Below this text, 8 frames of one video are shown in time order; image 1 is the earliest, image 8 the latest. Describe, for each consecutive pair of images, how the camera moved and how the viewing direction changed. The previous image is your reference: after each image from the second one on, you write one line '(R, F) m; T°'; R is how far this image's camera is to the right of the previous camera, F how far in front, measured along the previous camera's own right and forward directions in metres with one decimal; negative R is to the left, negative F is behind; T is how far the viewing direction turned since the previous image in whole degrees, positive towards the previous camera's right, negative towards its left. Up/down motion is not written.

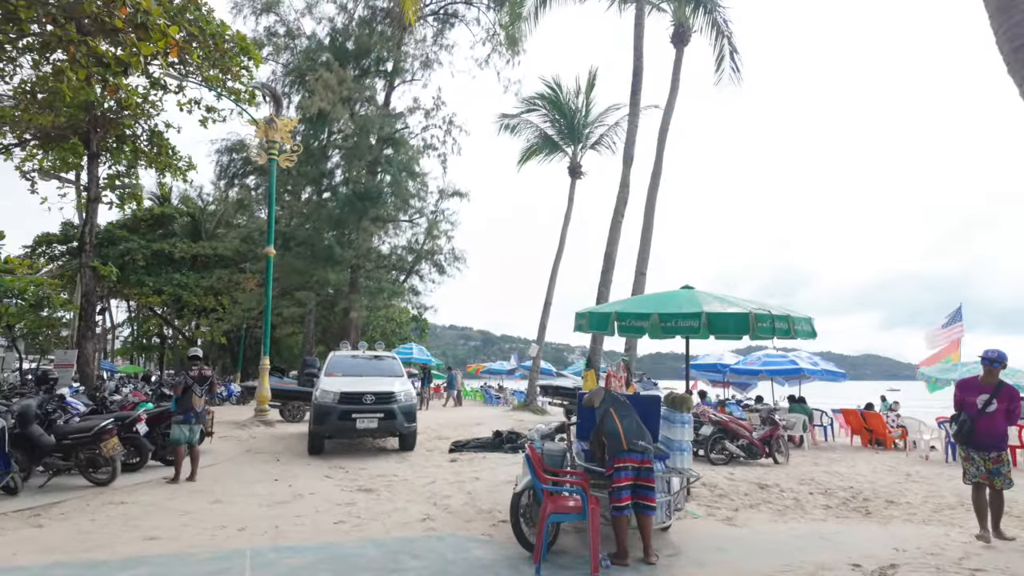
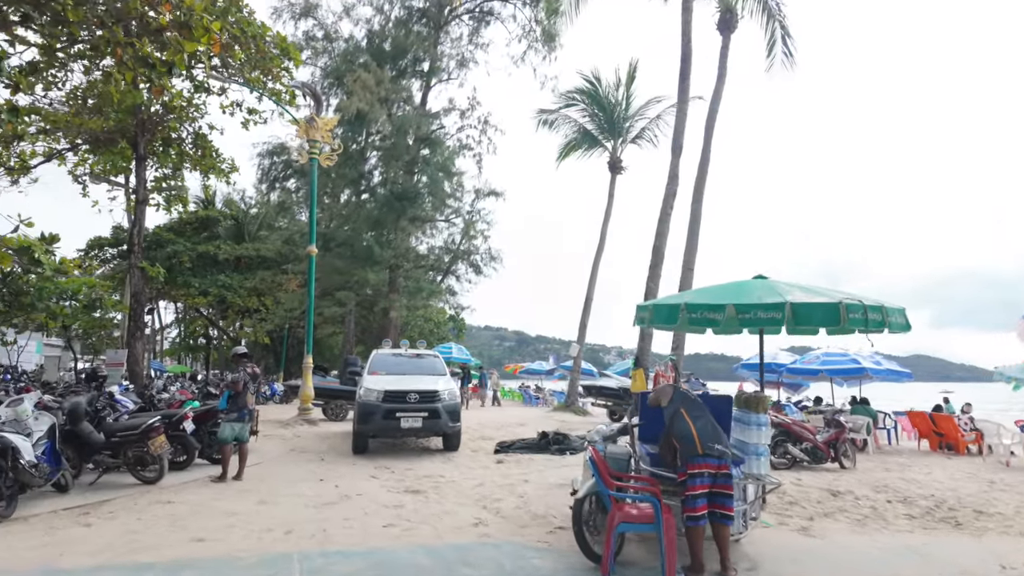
(-0.2, +0.4) m; -3°
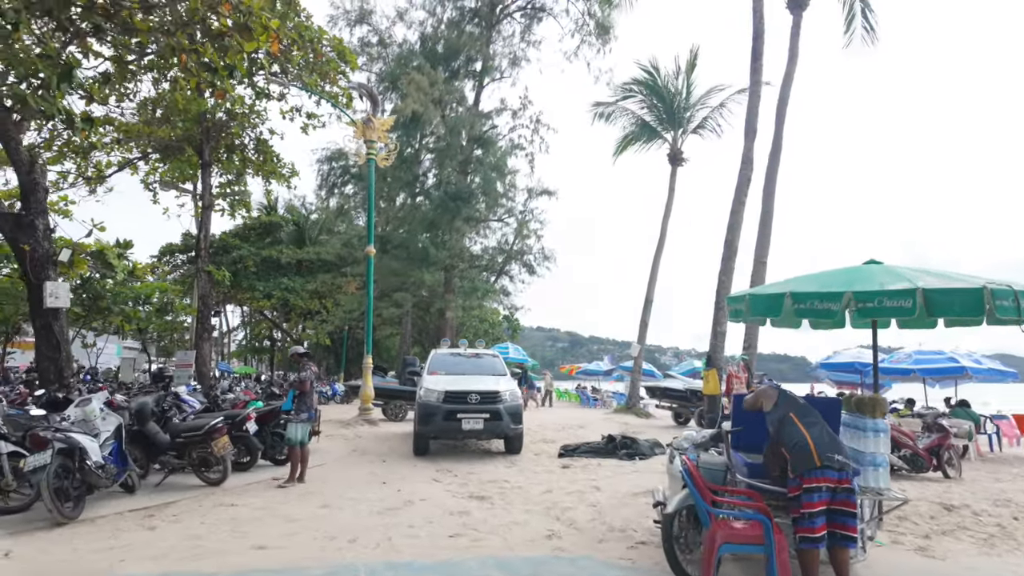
(-0.2, +0.4) m; -5°
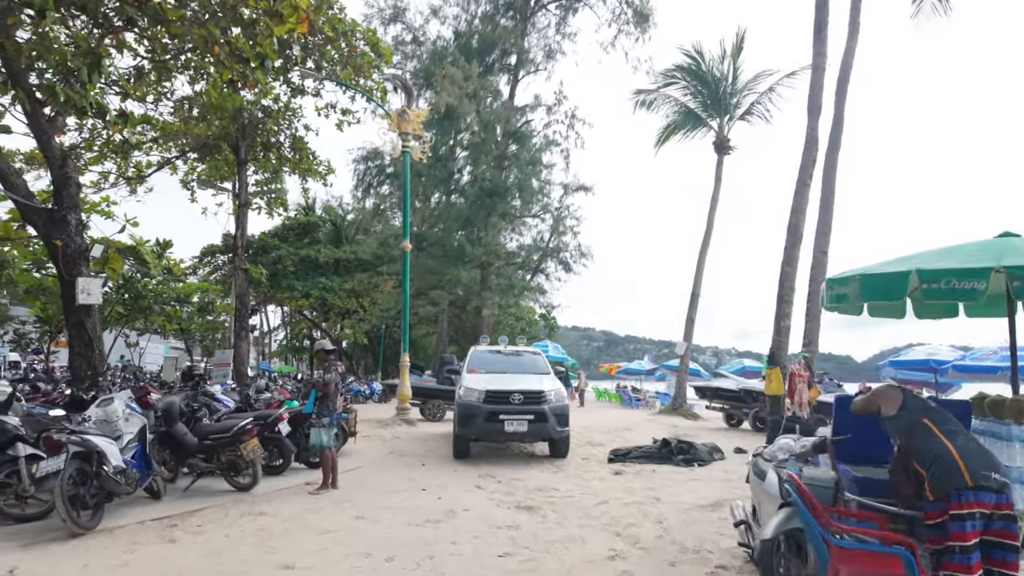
(-0.2, +0.7) m; -3°
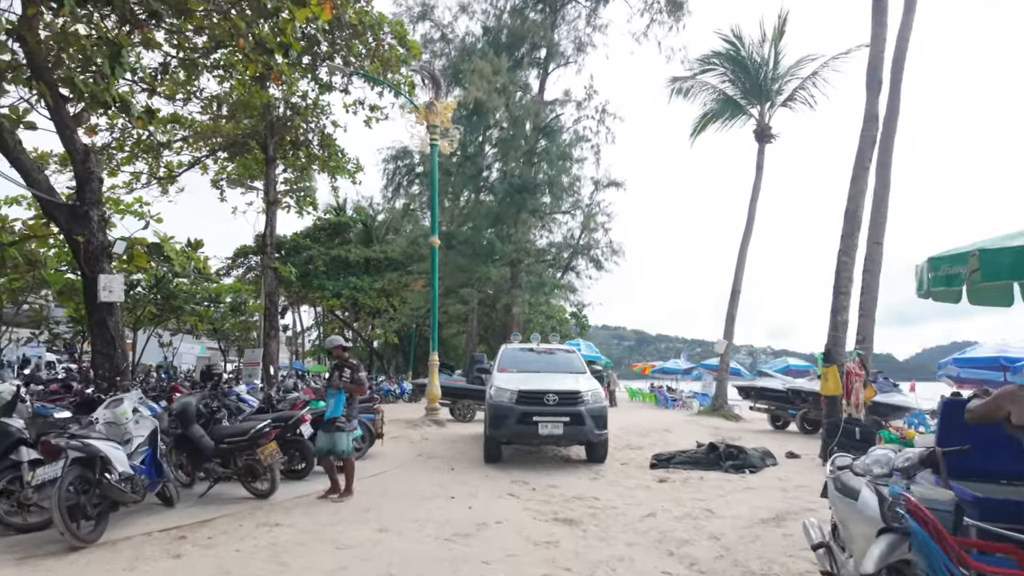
(-0.1, +0.6) m; -3°
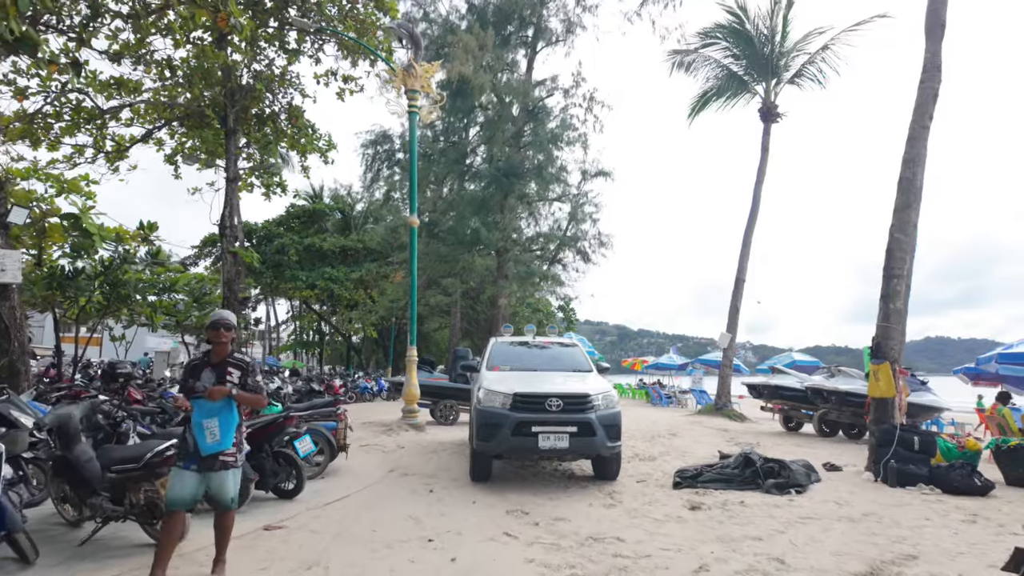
(-0.1, +1.7) m; +2°
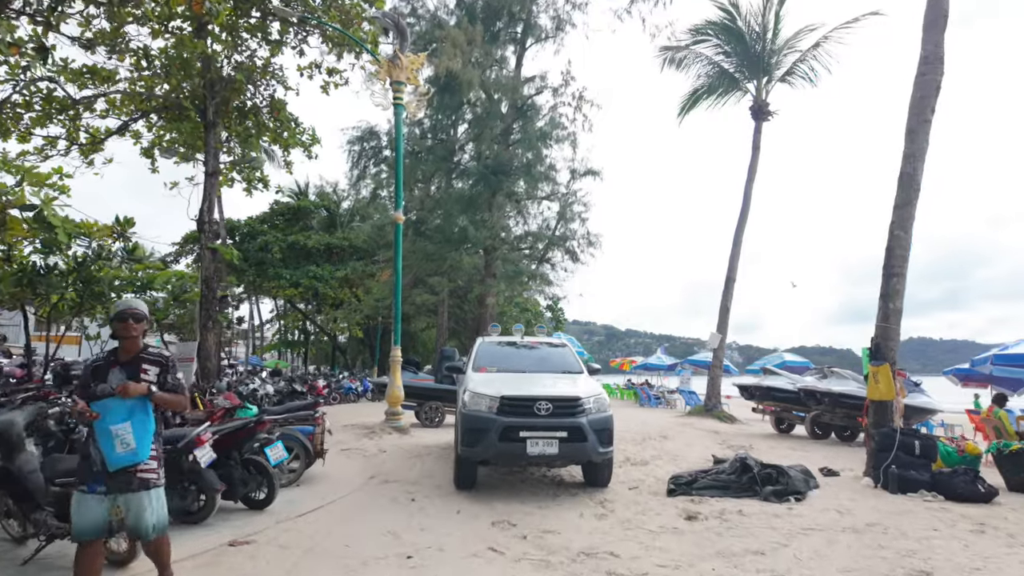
(0.0, +0.4) m; +1°
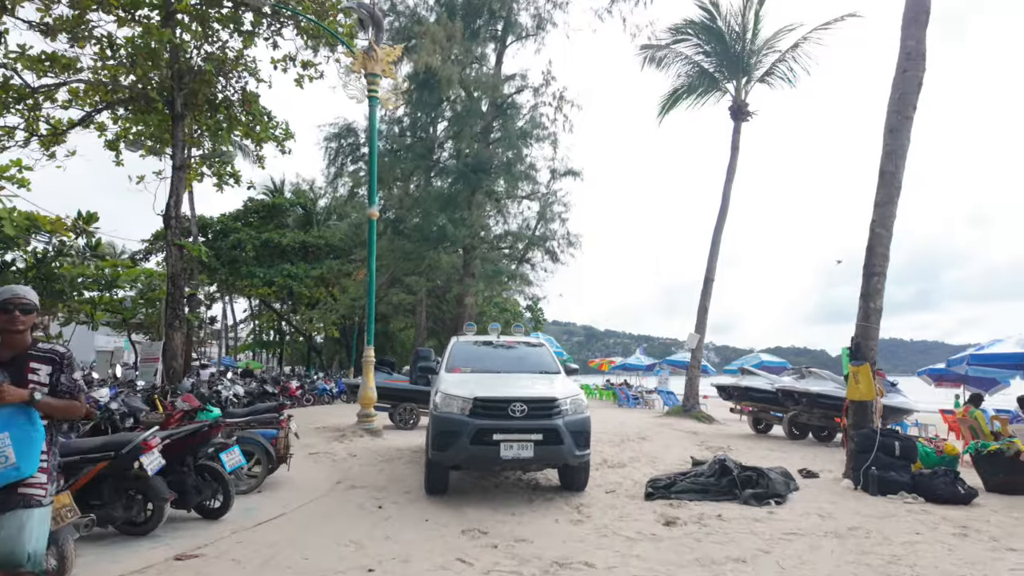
(+0.1, +0.3) m; +2°
